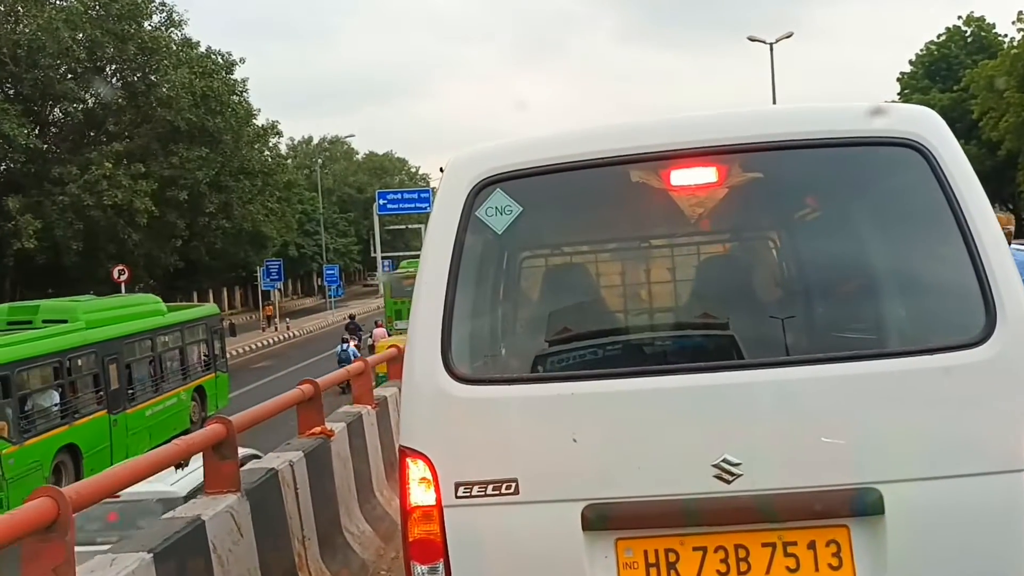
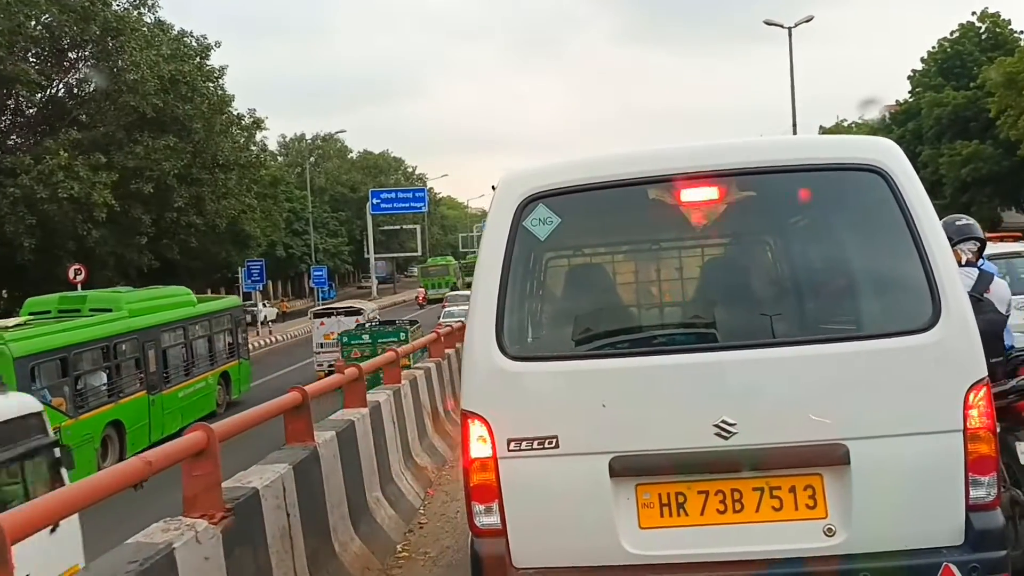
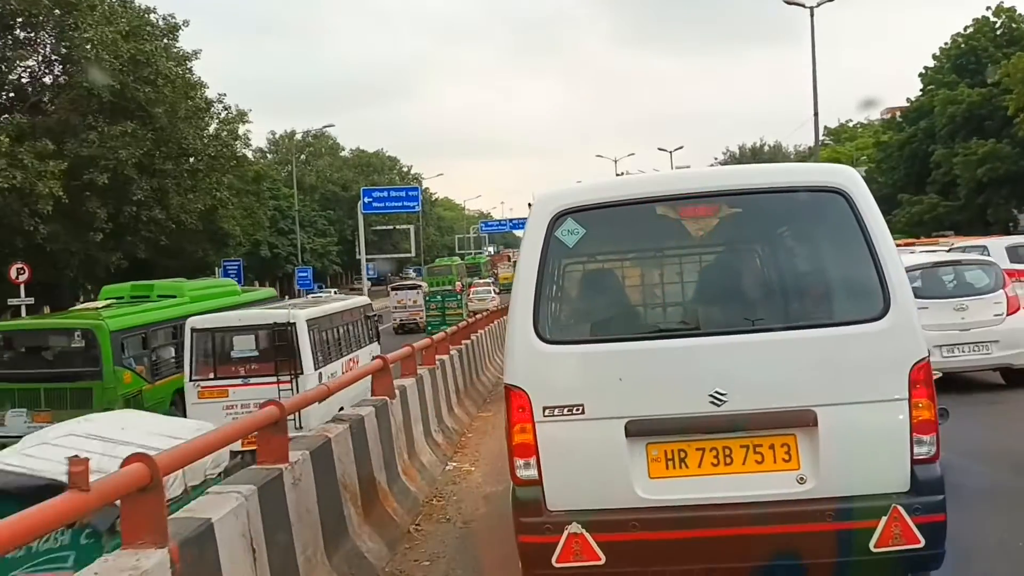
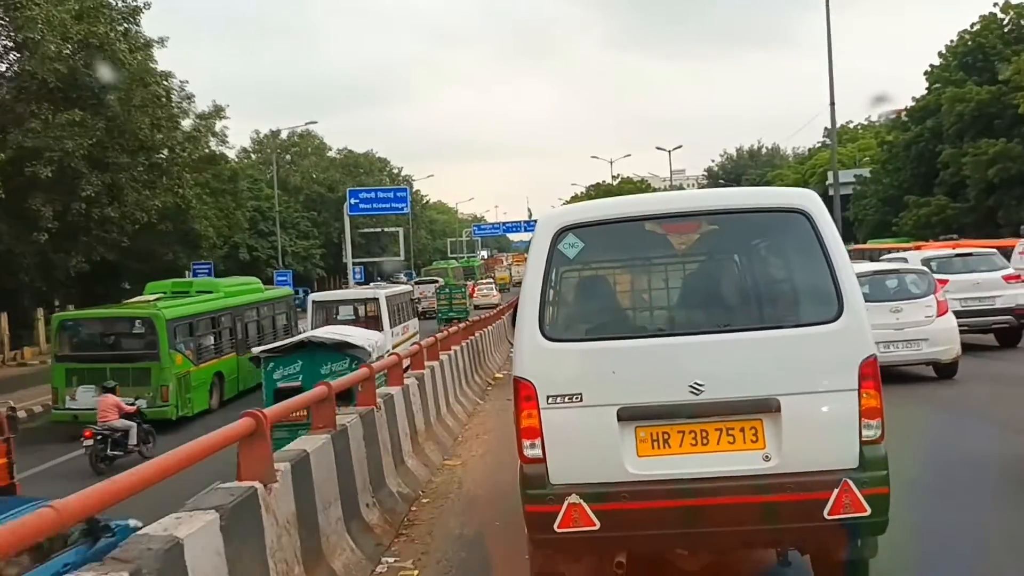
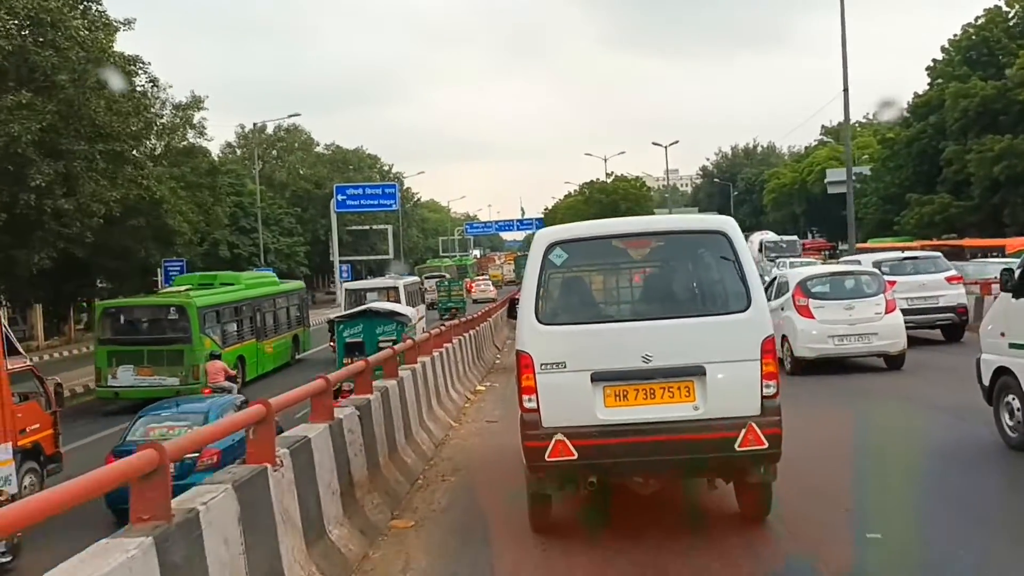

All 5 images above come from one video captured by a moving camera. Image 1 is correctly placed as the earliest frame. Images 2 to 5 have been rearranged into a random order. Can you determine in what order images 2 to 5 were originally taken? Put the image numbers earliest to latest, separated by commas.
2, 3, 4, 5
